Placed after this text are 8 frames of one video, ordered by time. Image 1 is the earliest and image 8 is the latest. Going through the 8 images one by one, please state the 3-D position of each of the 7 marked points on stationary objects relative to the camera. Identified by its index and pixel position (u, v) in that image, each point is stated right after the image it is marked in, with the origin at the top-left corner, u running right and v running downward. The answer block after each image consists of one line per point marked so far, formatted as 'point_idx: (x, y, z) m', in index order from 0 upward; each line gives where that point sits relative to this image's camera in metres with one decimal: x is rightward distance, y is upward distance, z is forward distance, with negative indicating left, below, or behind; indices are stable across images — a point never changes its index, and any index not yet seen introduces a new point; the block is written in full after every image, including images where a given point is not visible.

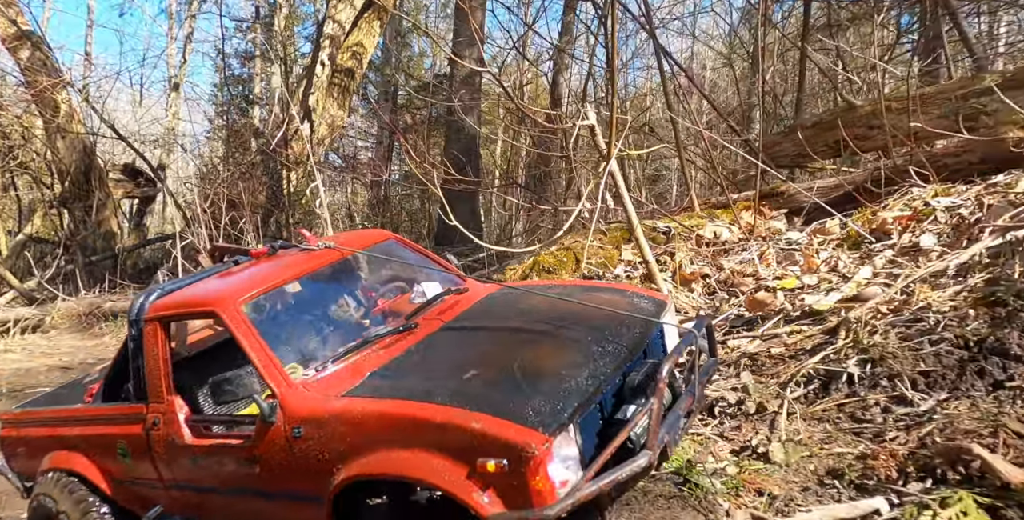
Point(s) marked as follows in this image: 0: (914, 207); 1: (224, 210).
0: (+4.6, +0.6, +7.7) m
1: (-6.3, +1.2, +14.6) m
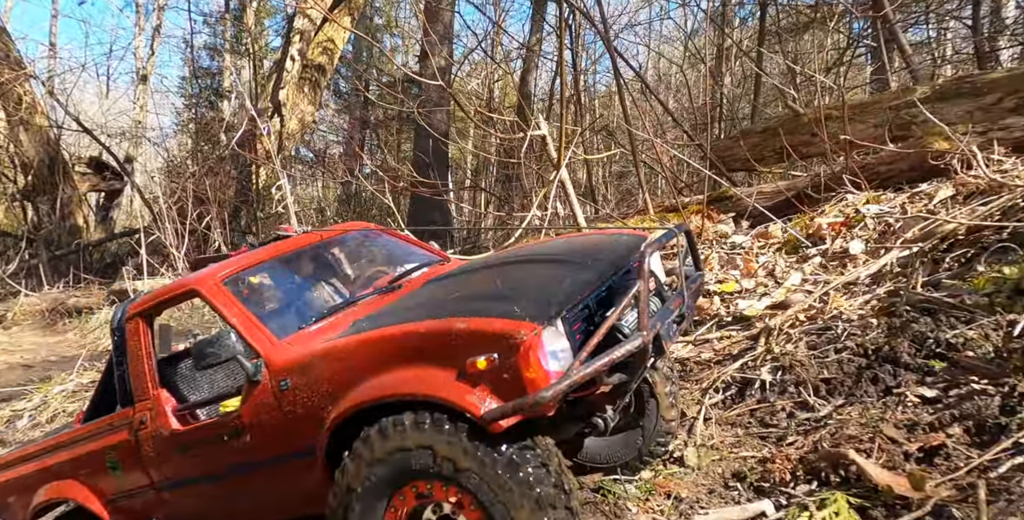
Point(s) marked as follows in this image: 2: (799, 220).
0: (+4.1, +0.6, +8.0) m
1: (-7.1, +1.2, +14.6) m
2: (+3.7, +0.5, +8.6) m
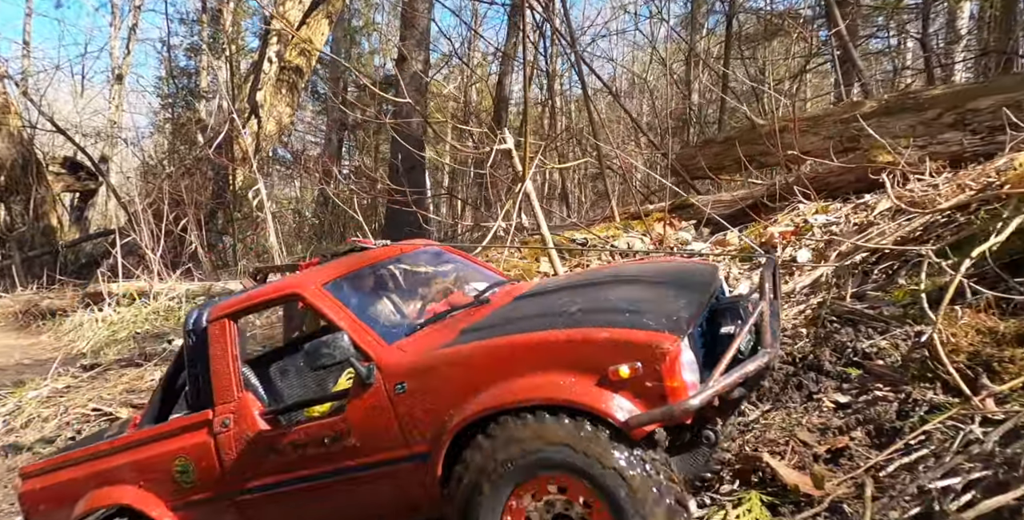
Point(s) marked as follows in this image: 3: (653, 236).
0: (+3.6, +0.5, +8.4) m
1: (-7.7, +1.1, +14.7) m
2: (+3.3, +0.4, +9.0) m
3: (+2.1, +0.4, +9.8) m
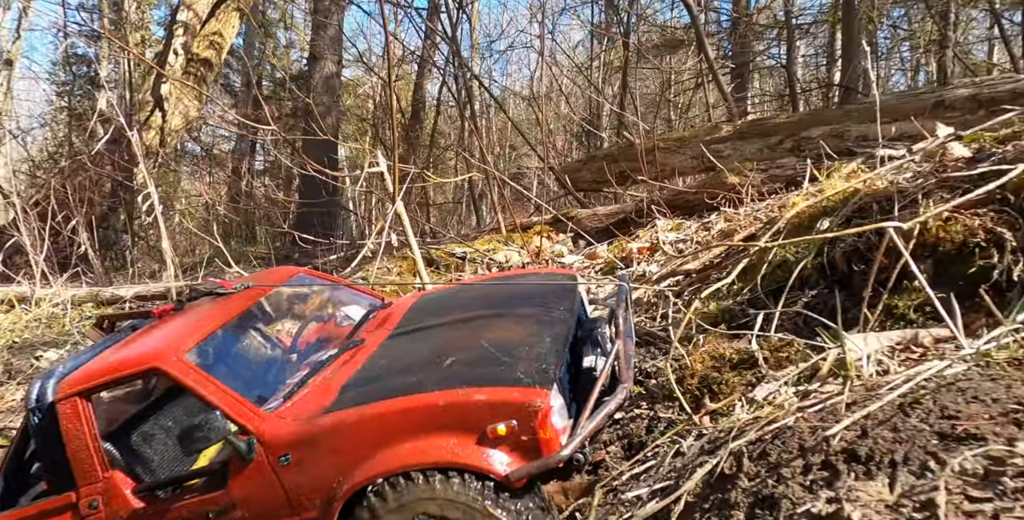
0: (+1.9, +0.3, +9.1) m
1: (-10.0, +1.0, +14.2) m
2: (+1.5, +0.2, +9.7) m
3: (+0.3, +0.2, +10.4) m
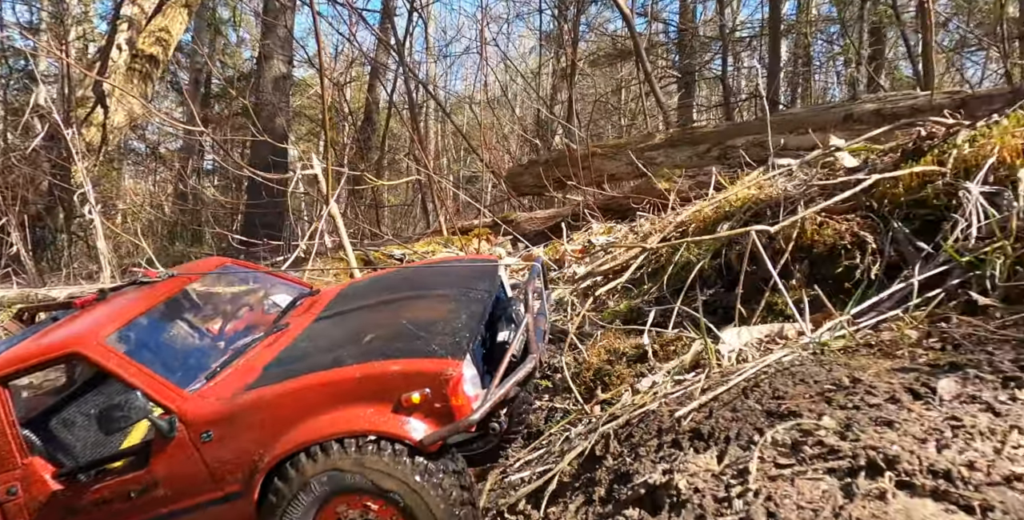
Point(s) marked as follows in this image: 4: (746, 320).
0: (+1.0, +0.2, +9.4) m
1: (-11.2, +1.0, +13.8) m
2: (+0.6, +0.2, +10.0) m
3: (-0.7, +0.1, +10.6) m
4: (+1.5, -0.4, +4.2) m
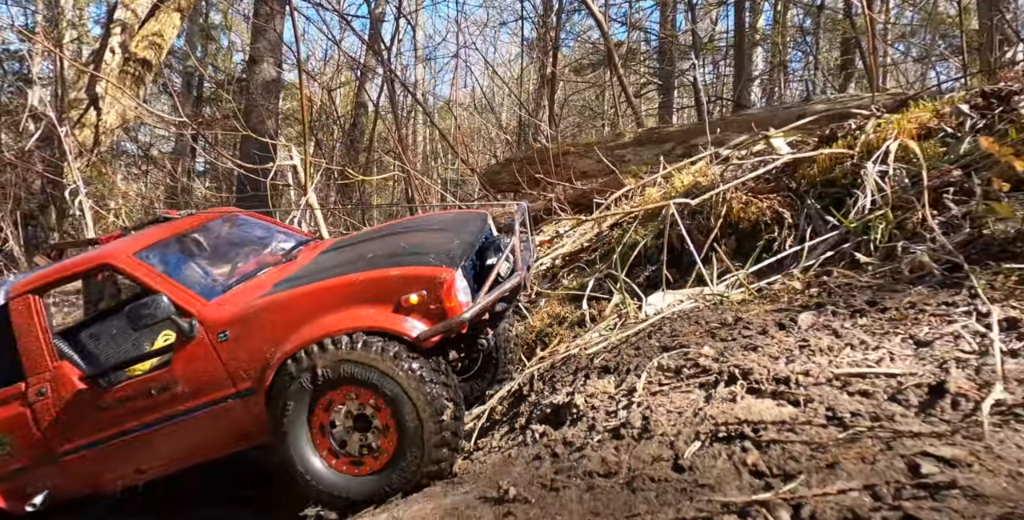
0: (+0.6, +0.3, +9.8) m
1: (-11.6, +1.2, +14.0) m
2: (+0.2, +0.3, +10.4) m
3: (-1.2, +0.3, +11.0) m
4: (+1.1, -0.2, +4.6) m
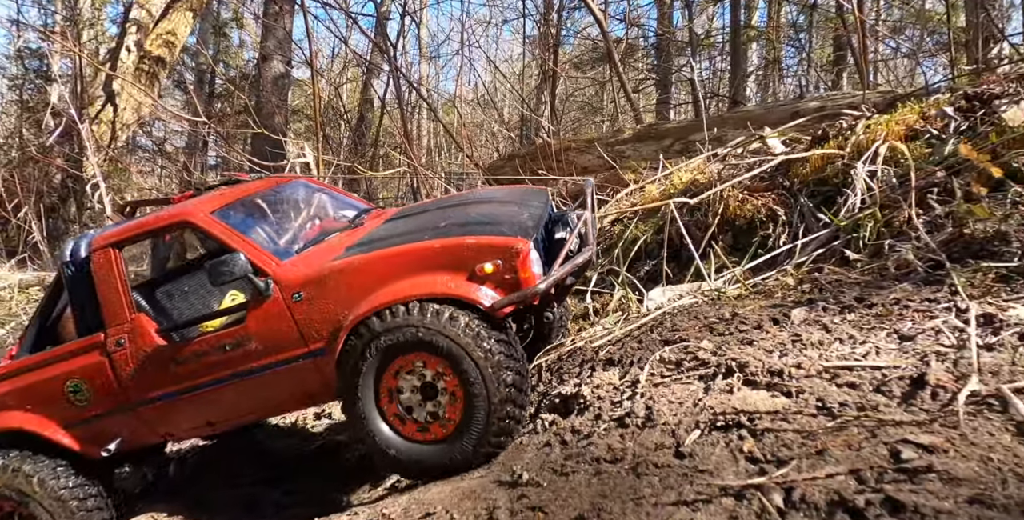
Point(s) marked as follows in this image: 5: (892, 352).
0: (+0.6, +0.5, +10.0) m
1: (-11.7, +1.3, +14.1) m
2: (+0.2, +0.4, +10.6) m
3: (-1.2, +0.4, +11.1) m
4: (+1.2, -0.2, +4.8) m
5: (+1.4, -0.3, +2.5) m
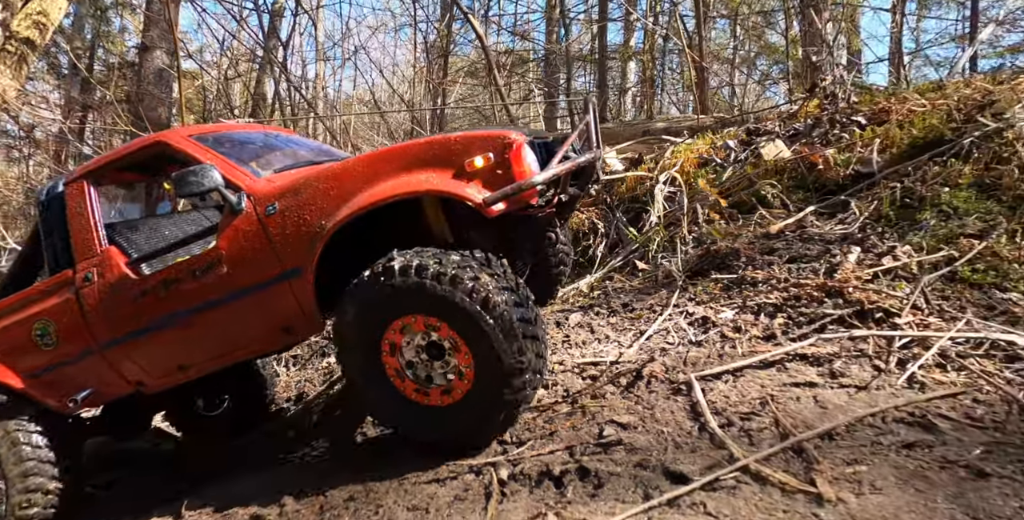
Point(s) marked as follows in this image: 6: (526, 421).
0: (-1.3, +0.4, +10.3) m
1: (-14.0, +1.2, +12.7) m
2: (-1.8, +0.3, +10.8) m
3: (-3.2, +0.3, +11.2) m
4: (0.0, -0.2, +5.2) m
5: (+0.5, -0.4, +2.9) m
6: (+0.1, -0.6, +2.7) m
